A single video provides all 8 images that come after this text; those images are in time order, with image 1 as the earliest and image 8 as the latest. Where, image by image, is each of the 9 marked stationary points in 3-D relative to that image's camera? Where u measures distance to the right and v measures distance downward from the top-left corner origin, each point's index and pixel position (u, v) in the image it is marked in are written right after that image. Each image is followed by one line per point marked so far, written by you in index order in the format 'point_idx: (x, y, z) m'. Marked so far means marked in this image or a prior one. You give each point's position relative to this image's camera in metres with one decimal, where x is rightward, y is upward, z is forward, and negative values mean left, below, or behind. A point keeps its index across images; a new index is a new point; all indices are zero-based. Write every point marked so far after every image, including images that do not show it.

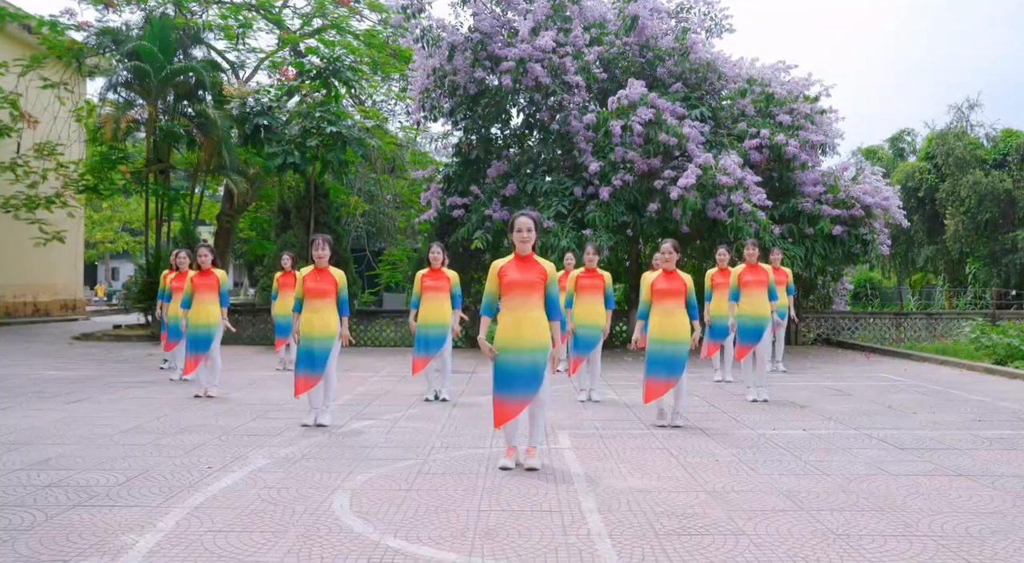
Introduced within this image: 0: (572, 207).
0: (+1.0, +1.2, +12.3) m
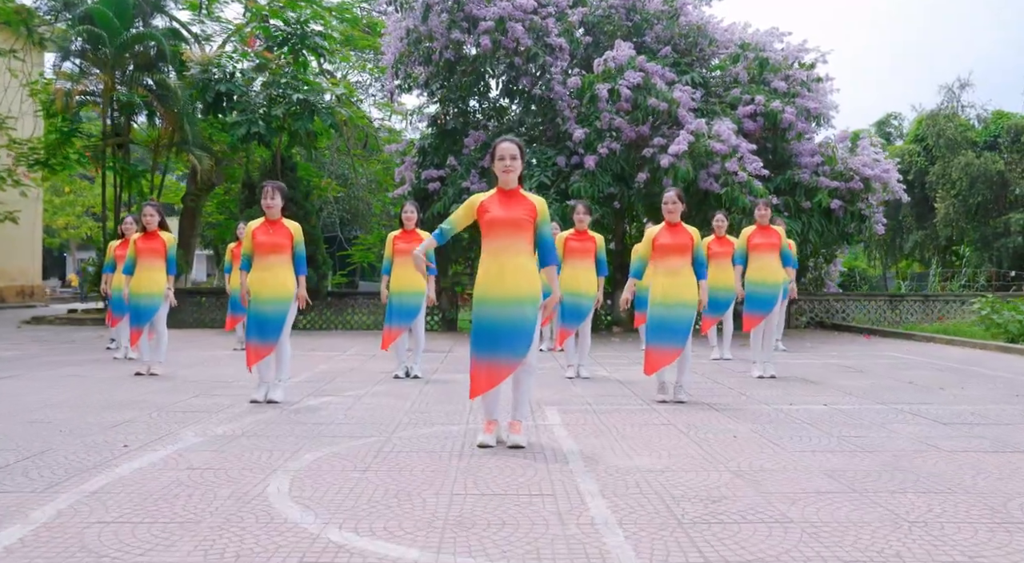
0: (+0.7, +1.6, +11.5) m
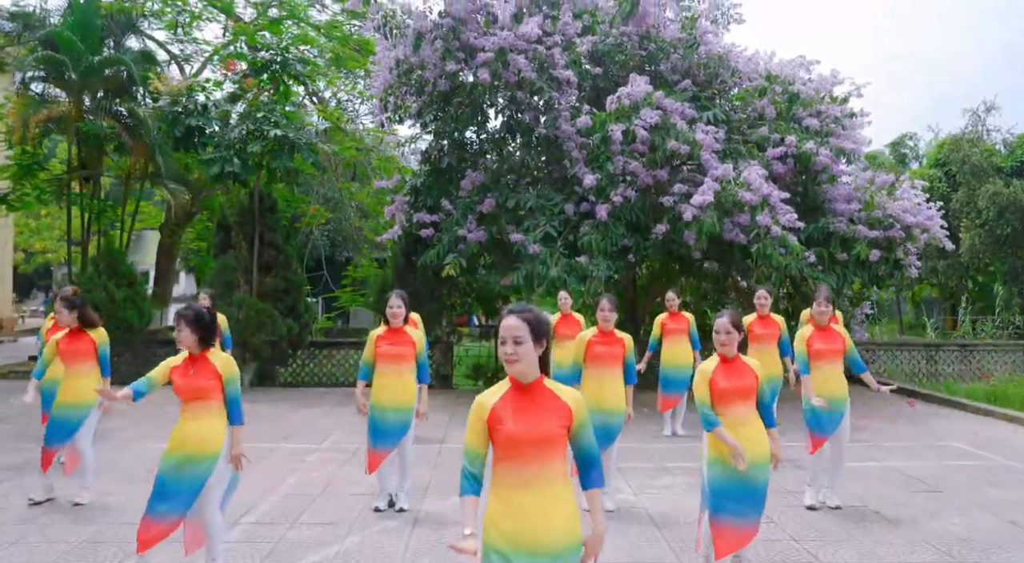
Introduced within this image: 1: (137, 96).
0: (+0.7, +0.8, +10.3) m
1: (-7.4, +3.6, +14.6) m
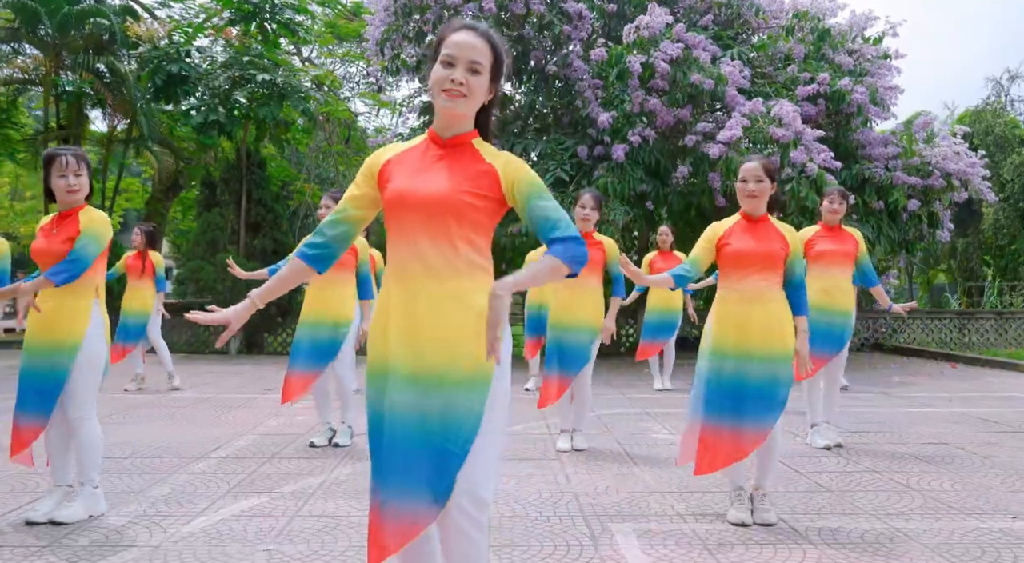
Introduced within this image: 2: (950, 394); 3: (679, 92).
0: (+0.8, +1.4, +9.5) m
1: (-7.3, +4.2, +13.8) m
2: (+4.2, -1.1, +7.1) m
3: (+2.0, +2.3, +8.9) m
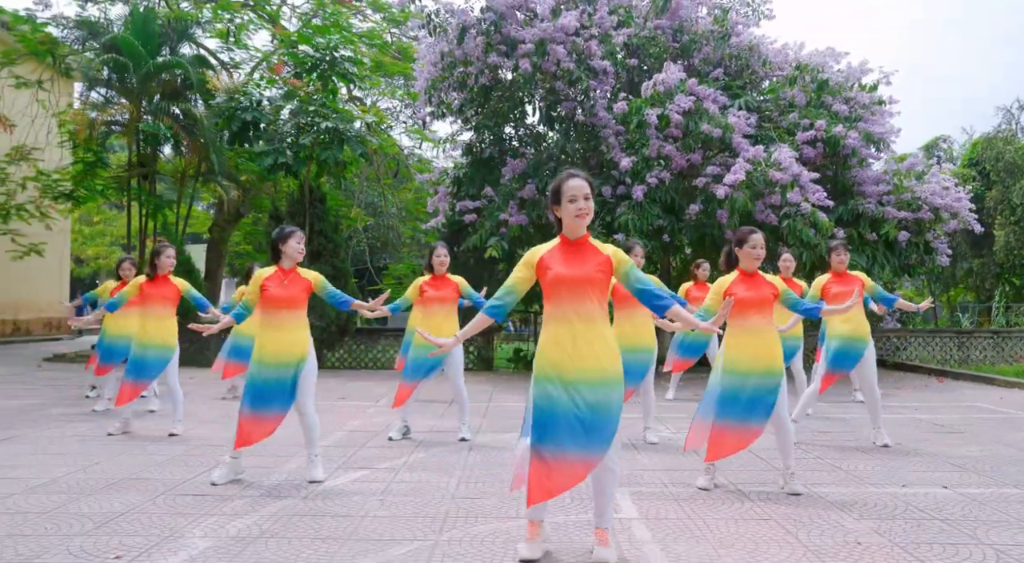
0: (+1.3, +1.0, +10.8) m
1: (-6.6, +3.8, +15.5) m
2: (+4.5, -1.4, +8.2) m
3: (+2.5, +1.9, +10.2) m
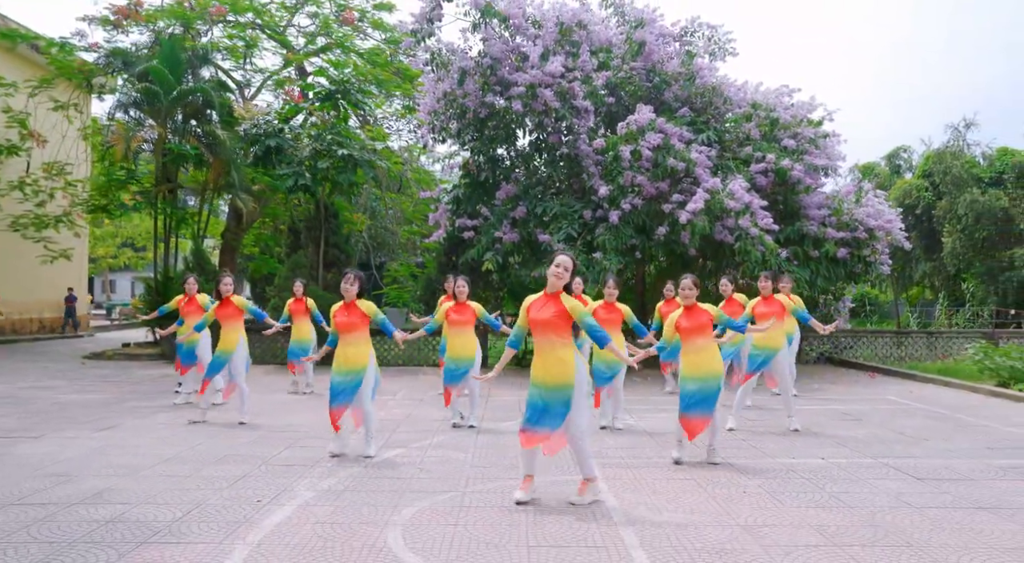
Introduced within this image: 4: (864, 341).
0: (+1.2, +0.9, +12.5) m
1: (-6.8, +3.7, +17.0) m
2: (+4.5, -1.6, +10.0) m
3: (+2.4, +1.8, +11.9) m
4: (+7.1, -1.2, +15.1) m
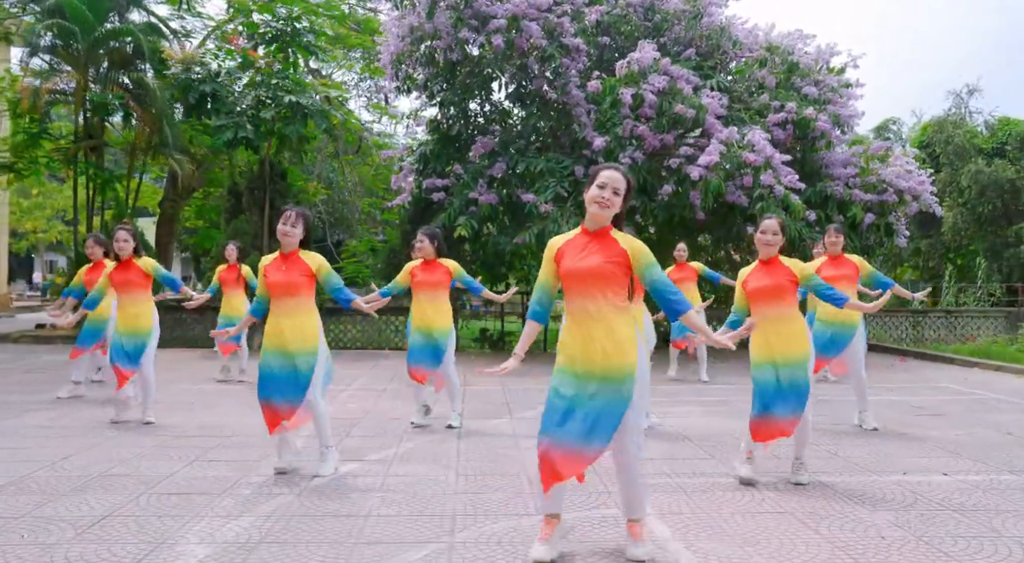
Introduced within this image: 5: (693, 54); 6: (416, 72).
0: (+0.9, +1.3, +10.7) m
1: (-7.3, +4.2, +14.7) m
2: (+4.3, -1.2, +8.4) m
3: (+2.1, +2.2, +10.2) m
4: (+6.7, -0.7, +13.6) m
5: (+2.7, +3.4, +11.3) m
6: (-1.5, +3.4, +11.9) m
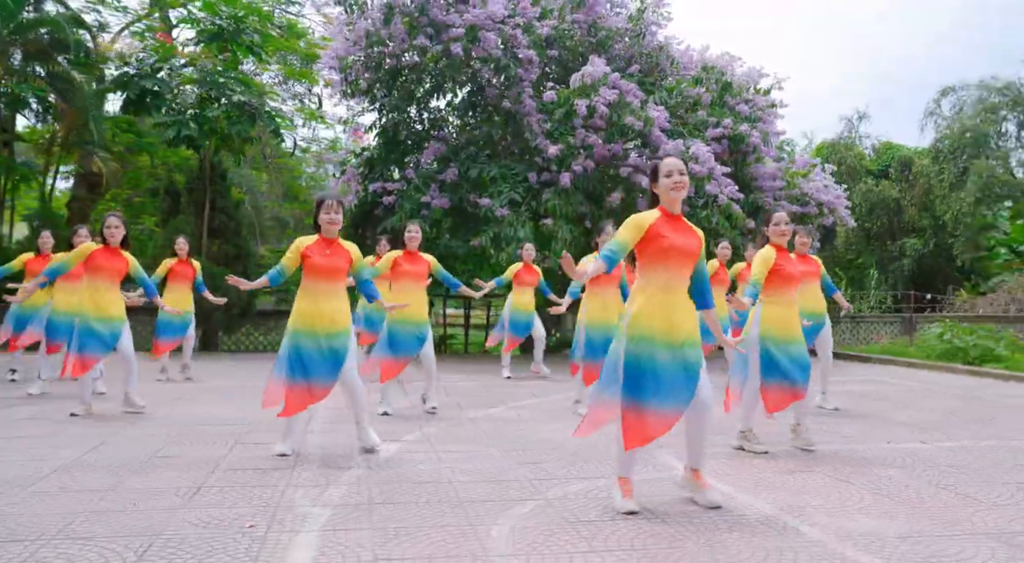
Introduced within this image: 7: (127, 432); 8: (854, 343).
0: (+0.2, +1.3, +11.1) m
1: (-8.4, +4.2, +14.0) m
2: (+3.9, -1.2, +9.3) m
3: (+1.5, +2.2, +10.8) m
4: (+5.5, -0.9, +14.8) m
5: (+2.0, +3.4, +12.0) m
6: (-2.3, +3.3, +12.1) m
7: (-2.7, -1.1, +5.2) m
8: (+6.9, -1.2, +15.0) m
